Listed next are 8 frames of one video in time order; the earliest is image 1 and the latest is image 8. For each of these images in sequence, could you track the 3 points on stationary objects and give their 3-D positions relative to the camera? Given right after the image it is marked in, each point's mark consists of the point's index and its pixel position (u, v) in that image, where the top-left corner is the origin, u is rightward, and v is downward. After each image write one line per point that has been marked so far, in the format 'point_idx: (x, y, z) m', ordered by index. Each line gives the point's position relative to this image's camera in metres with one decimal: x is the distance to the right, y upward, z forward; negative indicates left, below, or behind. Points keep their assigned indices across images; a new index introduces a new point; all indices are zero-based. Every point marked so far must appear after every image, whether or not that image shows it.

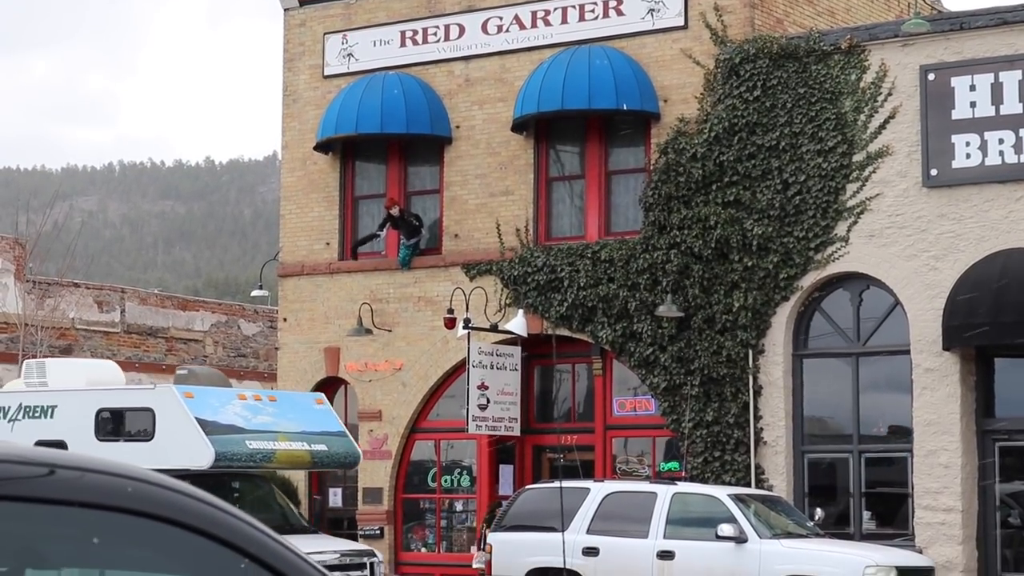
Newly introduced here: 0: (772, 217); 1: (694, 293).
0: (+3.4, +0.9, +19.3) m
1: (+2.4, -0.1, +19.6) m
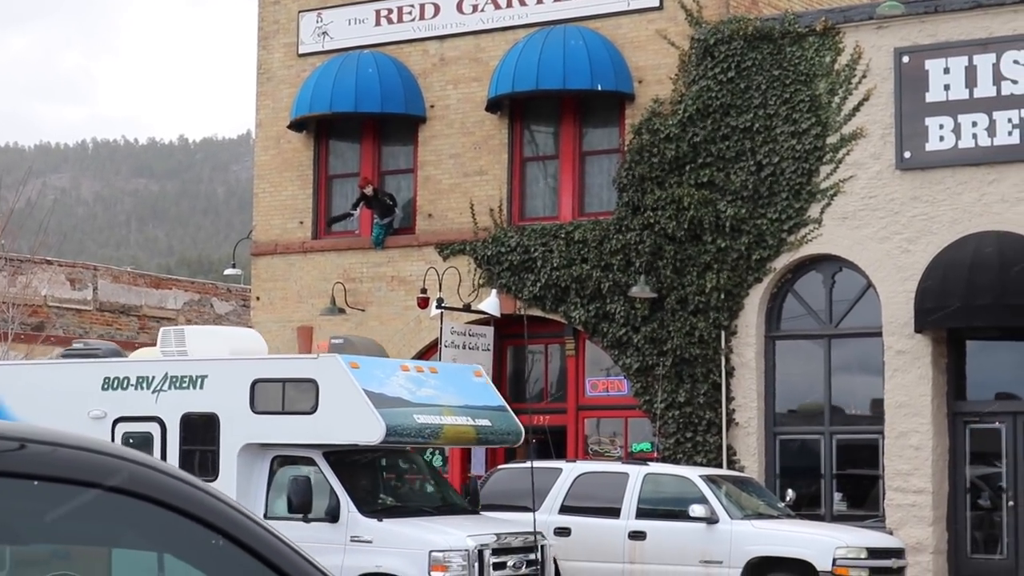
0: (+3.1, +1.2, +19.3) m
1: (+2.1, +0.2, +19.6) m
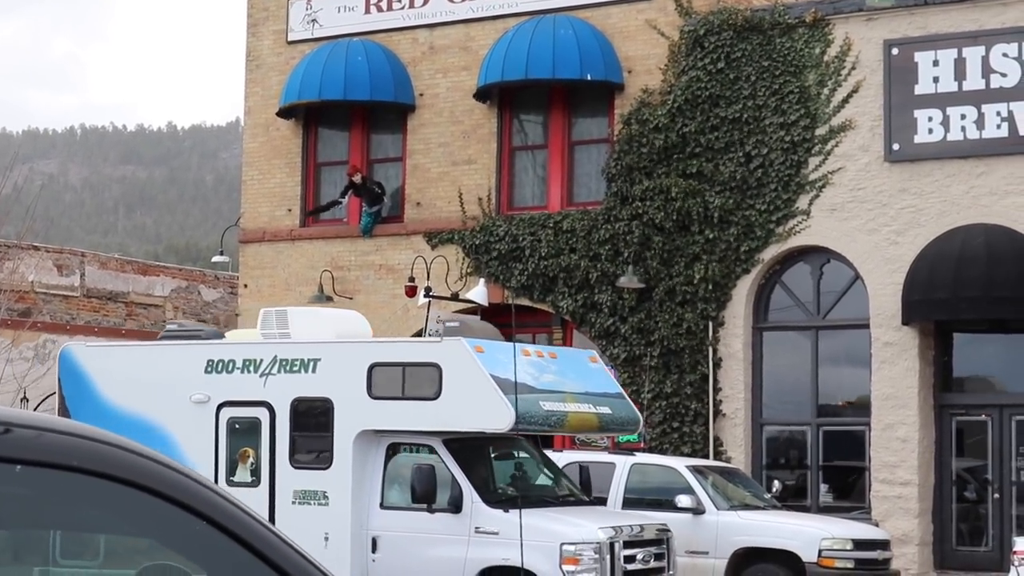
0: (+2.9, +1.3, +19.3) m
1: (+1.9, +0.3, +19.6) m
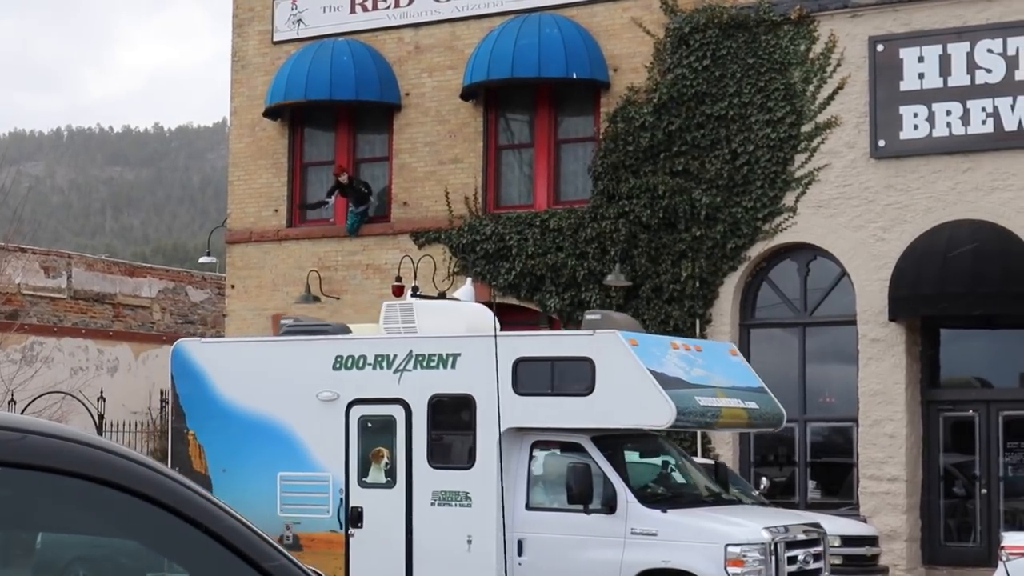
0: (+2.7, +1.3, +19.3) m
1: (+1.7, +0.4, +19.6) m
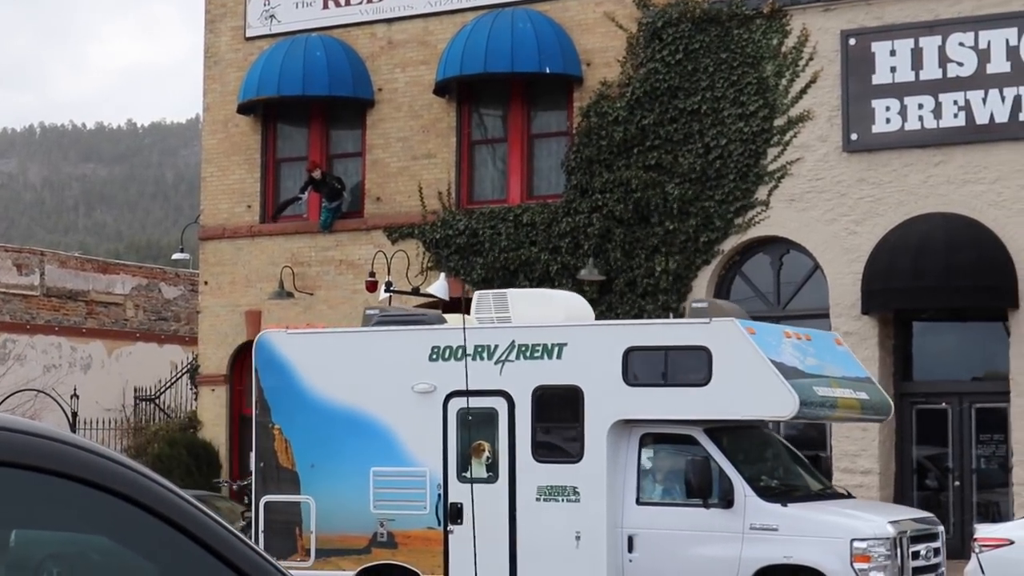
0: (+2.4, +1.4, +19.4) m
1: (+1.4, +0.4, +19.7) m
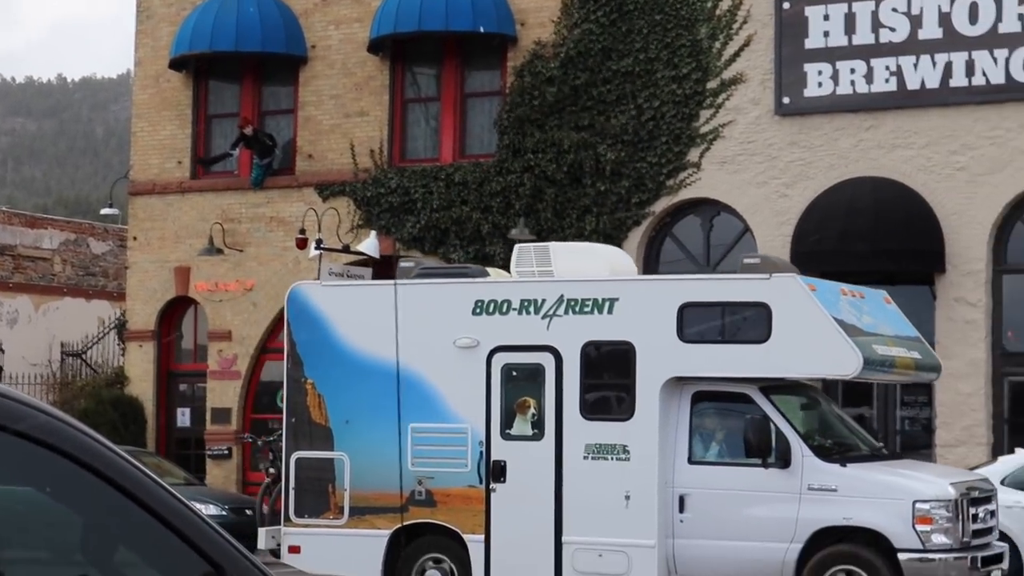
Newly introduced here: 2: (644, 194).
0: (+1.5, +1.9, +19.4) m
1: (+0.5, +0.9, +19.7) m
2: (+1.7, +1.2, +19.3) m
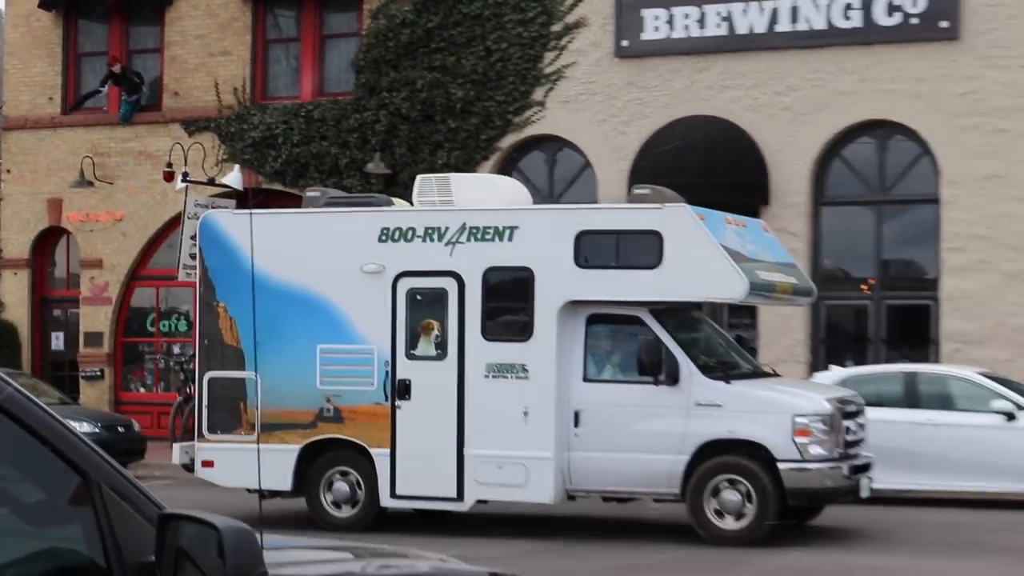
0: (-0.5, +2.9, +20.7) m
1: (-1.6, +1.9, +21.0) m
2: (-0.3, +2.2, +20.7) m
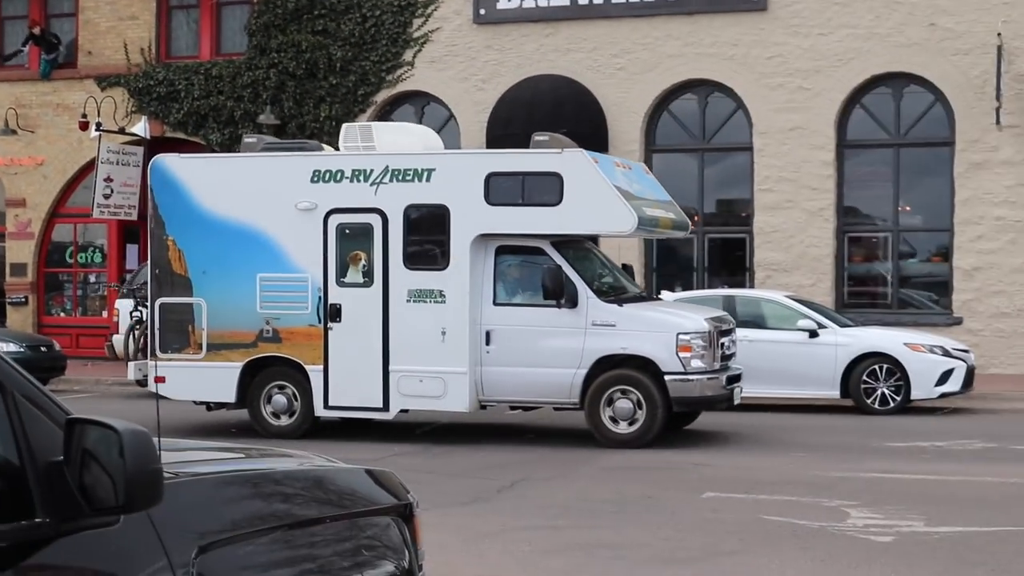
0: (-2.6, +3.9, +23.8) m
1: (-3.6, +3.0, +24.0) m
2: (-2.3, +3.2, +23.8) m
